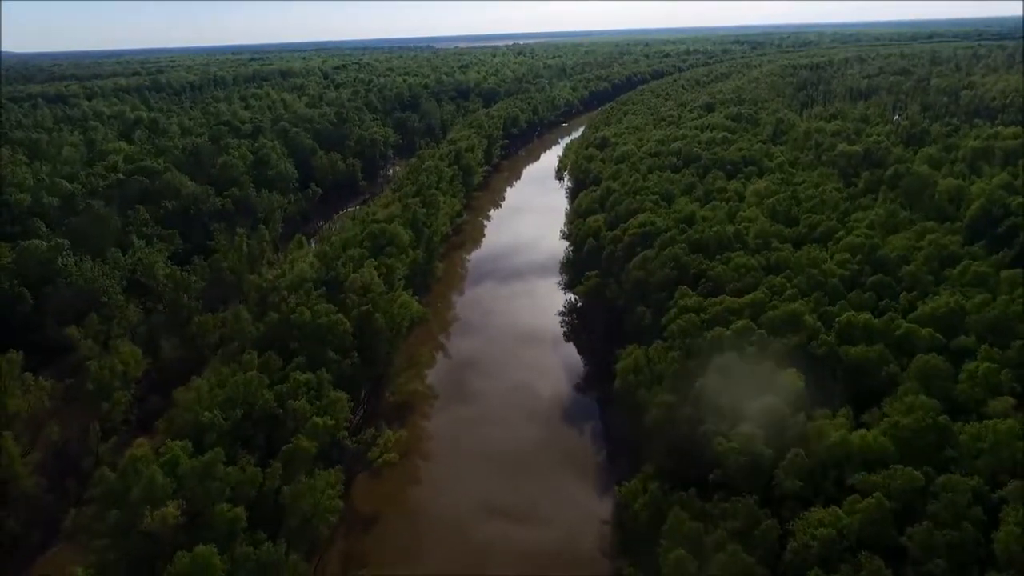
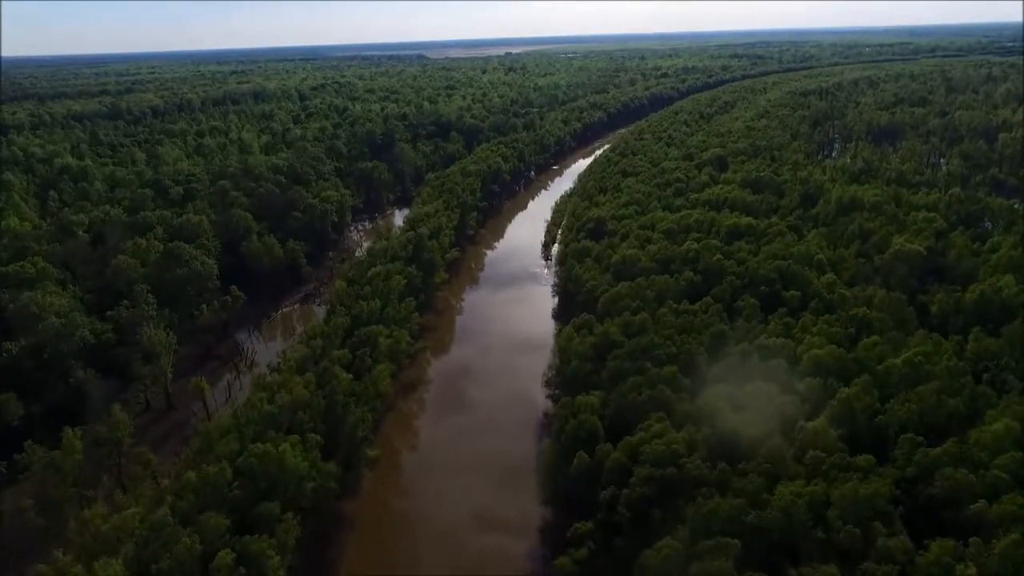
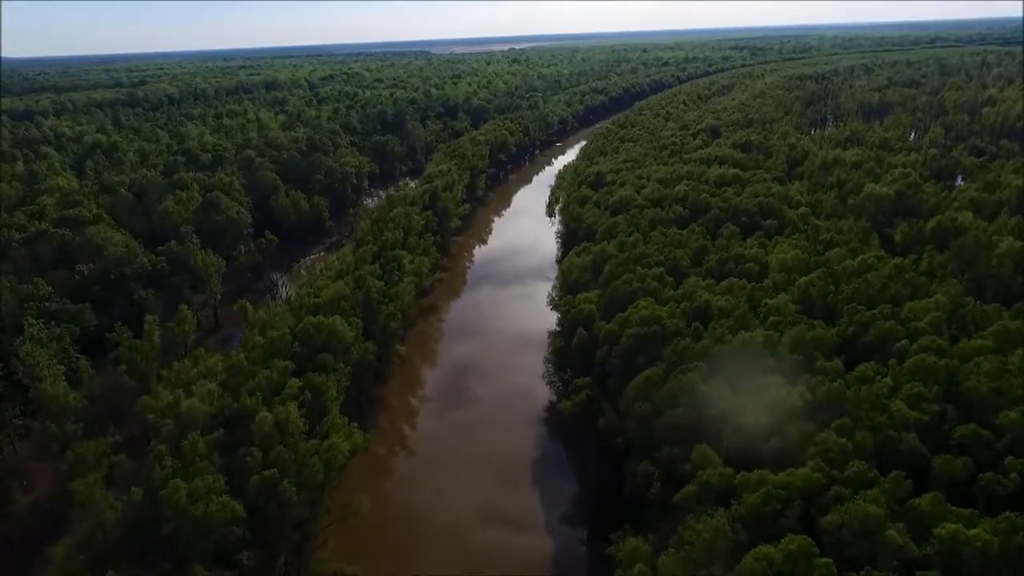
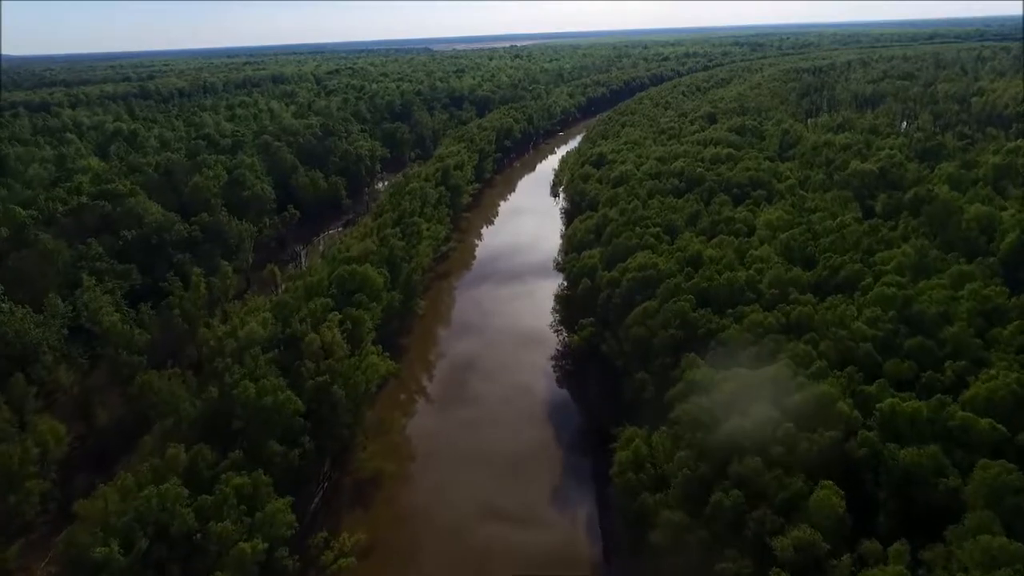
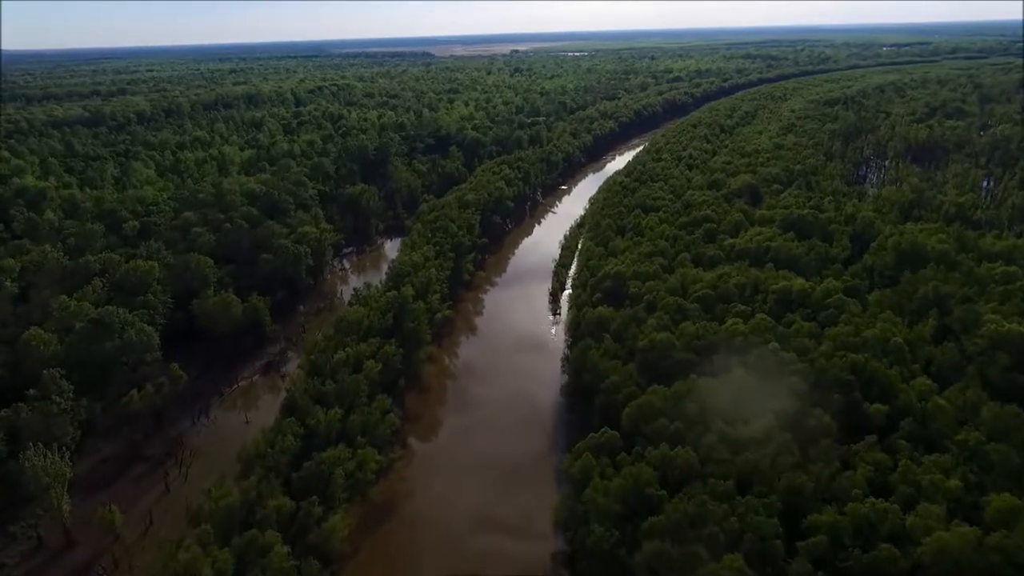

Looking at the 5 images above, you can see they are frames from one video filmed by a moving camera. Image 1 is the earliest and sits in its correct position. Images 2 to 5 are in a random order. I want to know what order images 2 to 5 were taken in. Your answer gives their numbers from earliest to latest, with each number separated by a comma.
4, 3, 2, 5
